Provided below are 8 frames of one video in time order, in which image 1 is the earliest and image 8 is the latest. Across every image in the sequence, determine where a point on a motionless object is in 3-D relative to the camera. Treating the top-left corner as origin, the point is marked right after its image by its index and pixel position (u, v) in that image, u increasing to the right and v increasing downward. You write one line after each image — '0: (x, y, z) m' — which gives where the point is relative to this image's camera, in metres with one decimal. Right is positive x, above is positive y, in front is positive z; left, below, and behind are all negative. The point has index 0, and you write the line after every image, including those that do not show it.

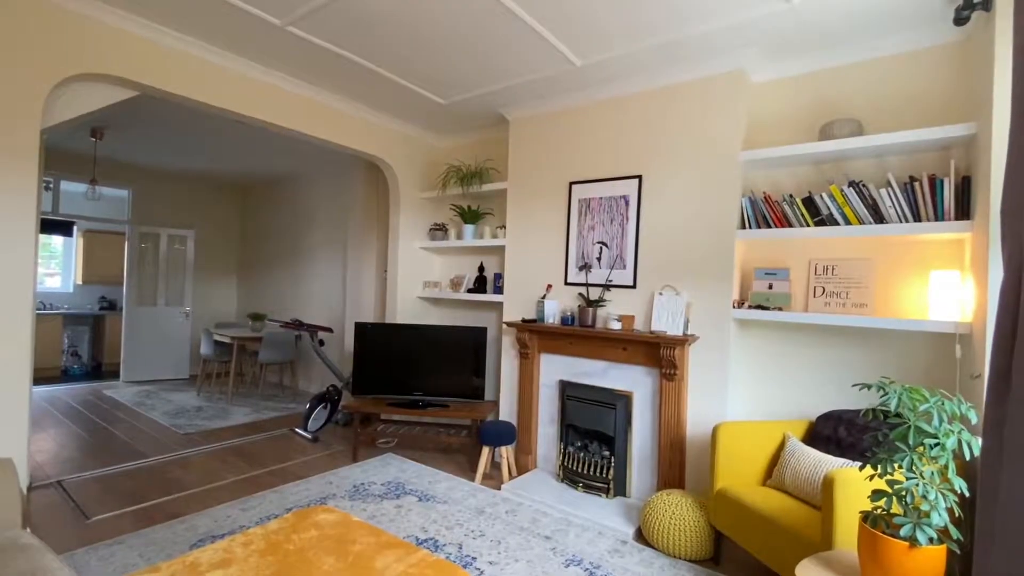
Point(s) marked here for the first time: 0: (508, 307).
0: (0.0, -0.1, +3.7) m
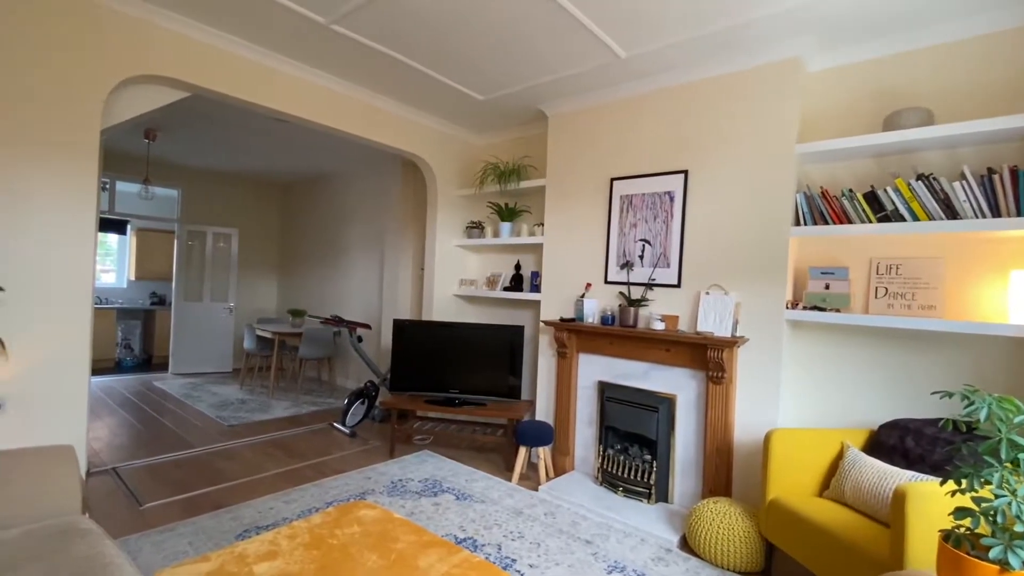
0: (+0.3, -0.1, +3.7) m
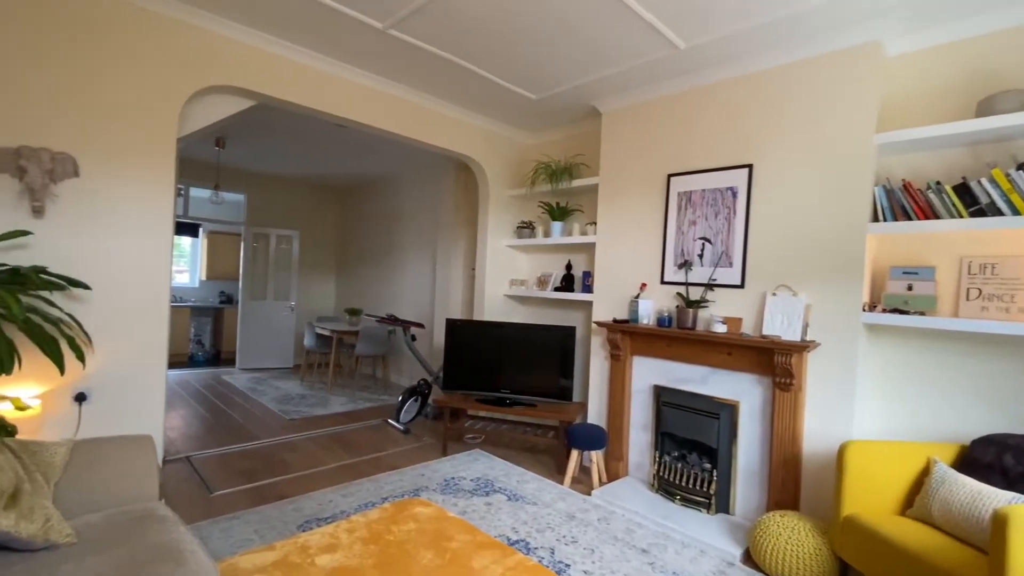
0: (+0.6, -0.1, +3.6) m
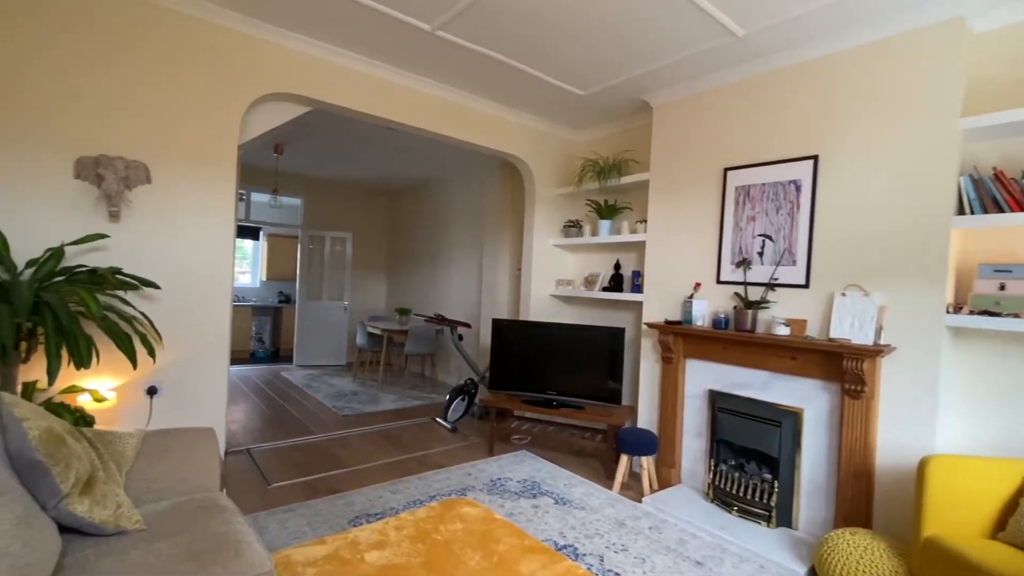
0: (+1.0, -0.1, +3.5) m
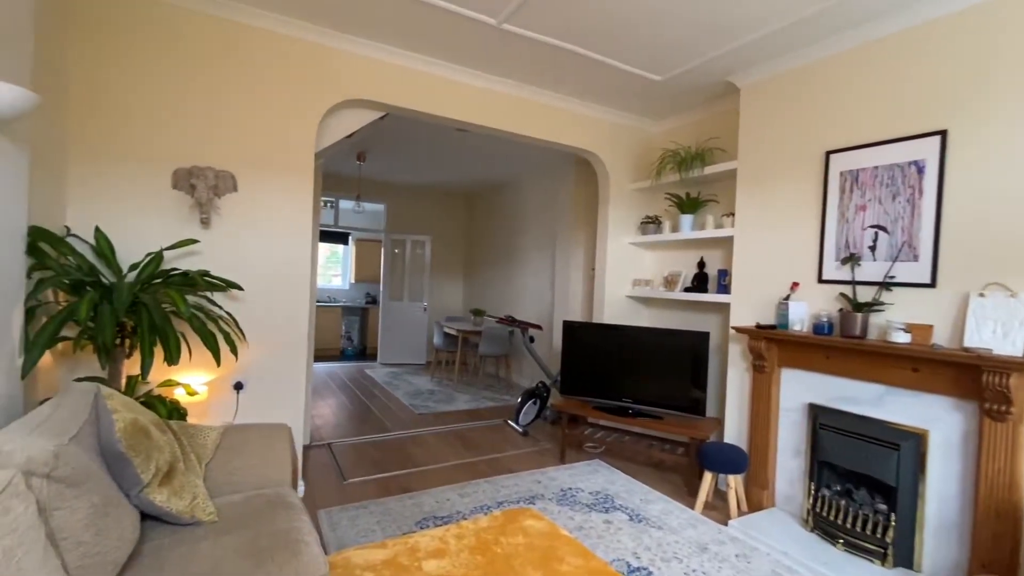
0: (+1.5, -0.1, +3.2) m
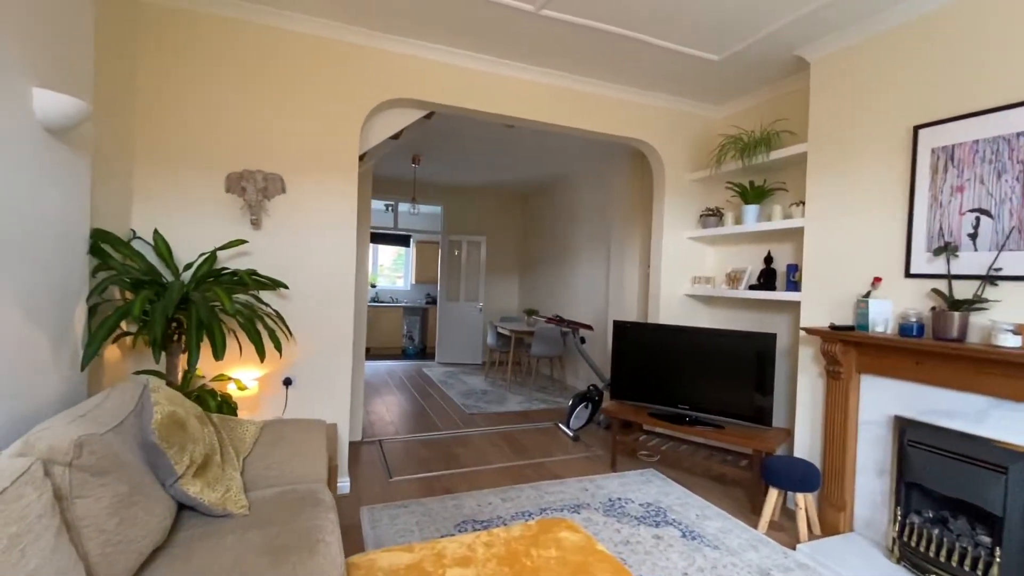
0: (+1.7, -0.1, +2.8) m
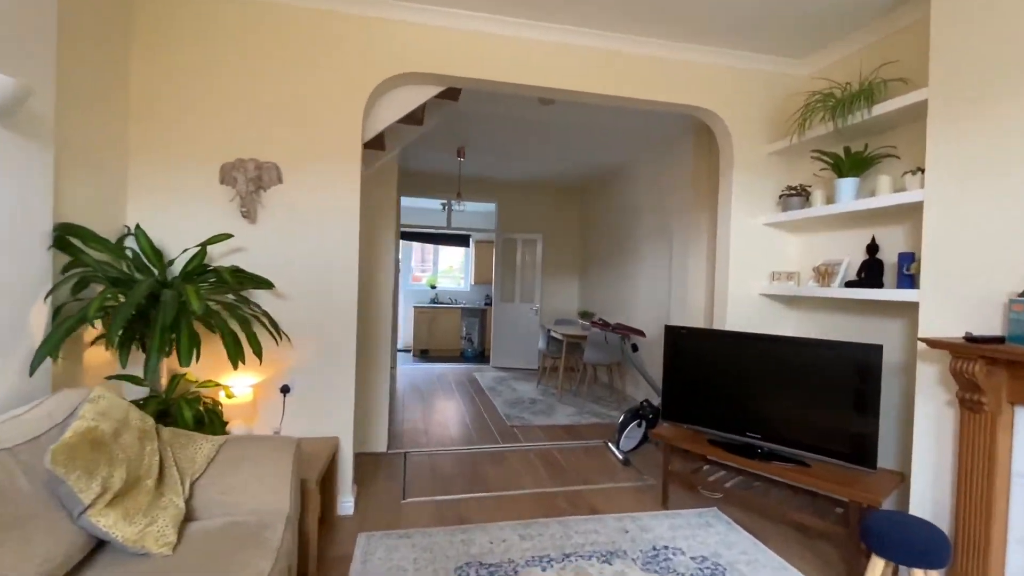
0: (+1.8, -0.1, +2.1) m
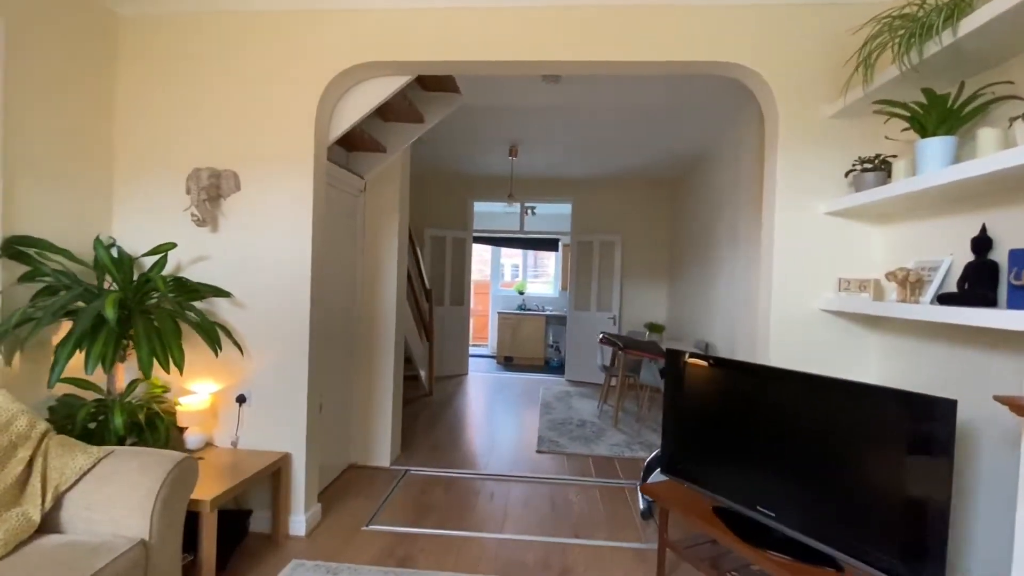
0: (+1.3, -0.2, +1.2) m
